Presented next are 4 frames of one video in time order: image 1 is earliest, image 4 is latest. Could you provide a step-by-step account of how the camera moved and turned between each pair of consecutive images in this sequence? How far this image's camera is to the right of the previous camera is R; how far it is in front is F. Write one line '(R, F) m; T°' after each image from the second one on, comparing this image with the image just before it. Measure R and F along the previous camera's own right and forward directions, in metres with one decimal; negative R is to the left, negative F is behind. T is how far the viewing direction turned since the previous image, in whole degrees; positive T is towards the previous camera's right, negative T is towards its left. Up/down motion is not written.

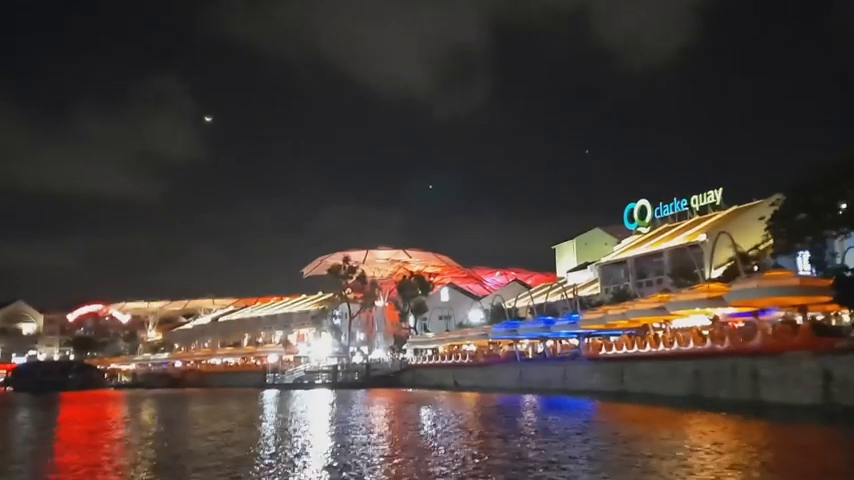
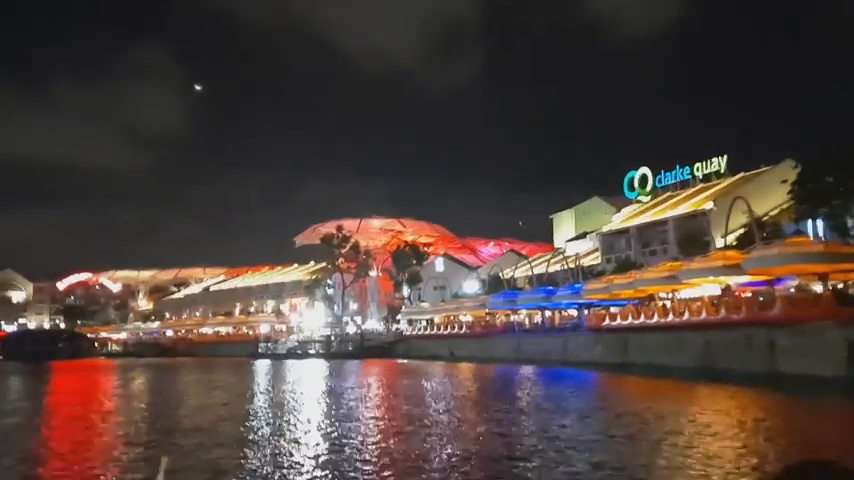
(-0.1, +1.2) m; +1°
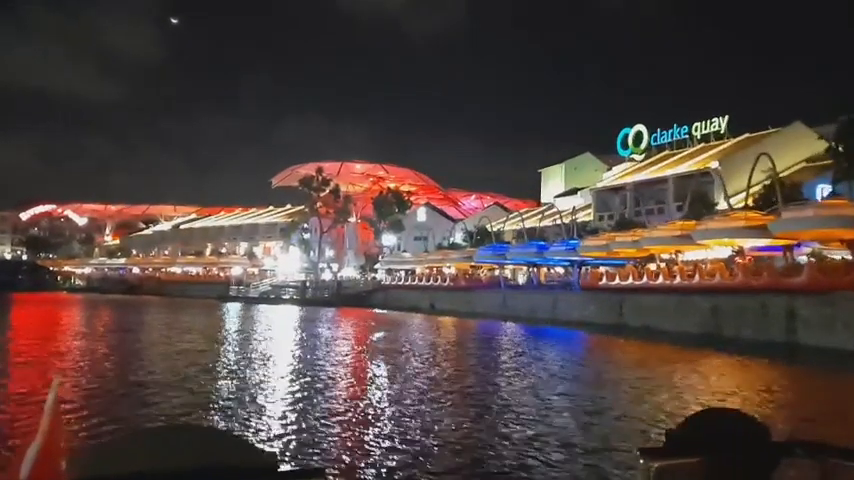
(-0.6, +1.7) m; +2°
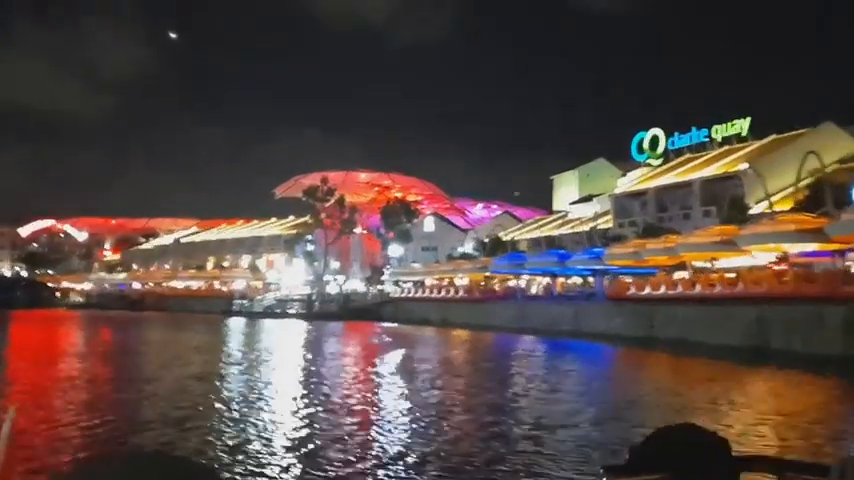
(-0.5, +1.3) m; 0°
